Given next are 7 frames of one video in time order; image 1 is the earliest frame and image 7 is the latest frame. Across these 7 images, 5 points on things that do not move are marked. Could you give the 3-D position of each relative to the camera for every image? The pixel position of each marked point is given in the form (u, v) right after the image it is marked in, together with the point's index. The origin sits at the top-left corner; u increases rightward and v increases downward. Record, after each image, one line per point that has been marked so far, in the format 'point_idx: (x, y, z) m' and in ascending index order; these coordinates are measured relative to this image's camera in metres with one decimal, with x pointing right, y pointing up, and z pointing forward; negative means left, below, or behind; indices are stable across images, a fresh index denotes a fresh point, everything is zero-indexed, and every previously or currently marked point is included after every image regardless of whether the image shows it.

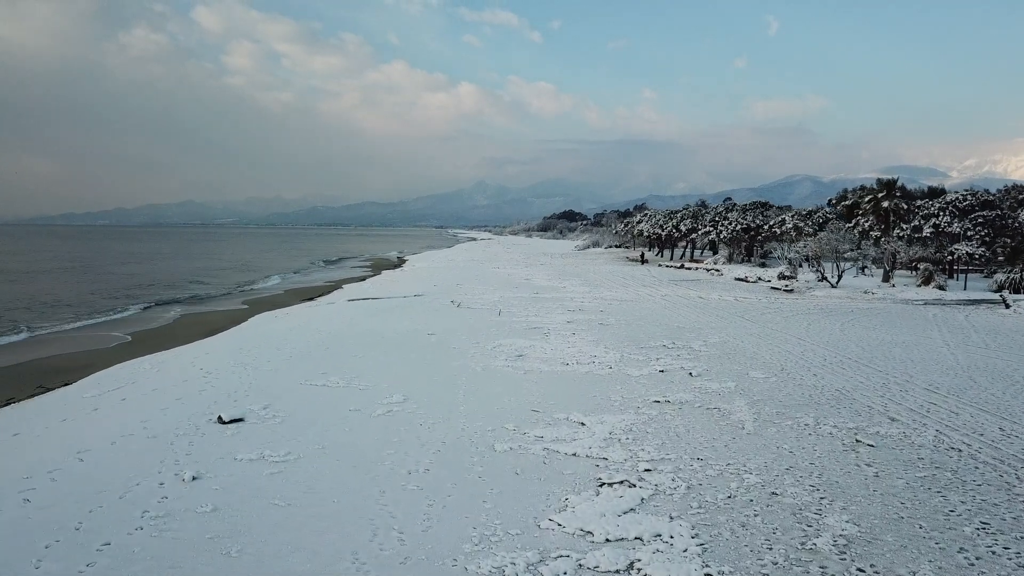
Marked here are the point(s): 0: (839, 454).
0: (+2.9, -1.5, +7.7) m
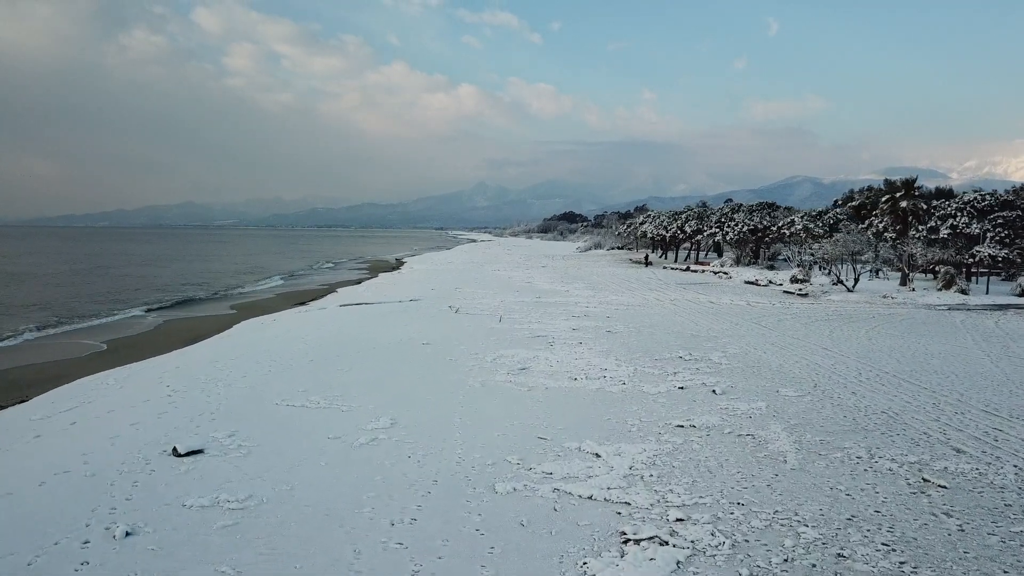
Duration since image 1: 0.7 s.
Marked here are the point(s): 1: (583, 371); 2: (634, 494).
0: (+2.9, -1.6, +6.4) m
1: (+1.0, -1.2, +12.6) m
2: (+1.0, -1.6, +6.8) m
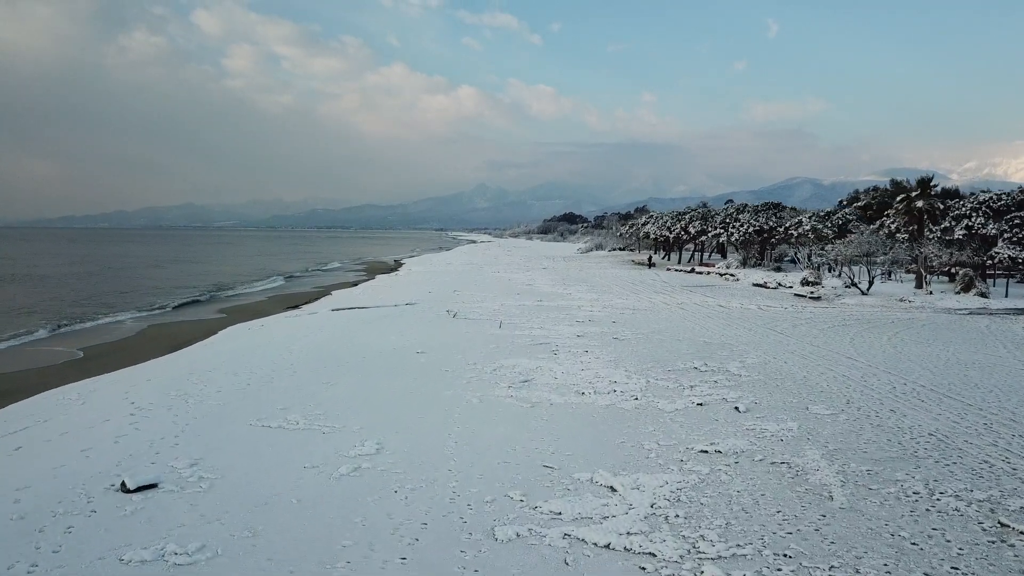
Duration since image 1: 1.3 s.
0: (+3.0, -1.6, +5.4) m
1: (+1.1, -1.3, +11.5) m
2: (+1.0, -1.7, +5.7) m
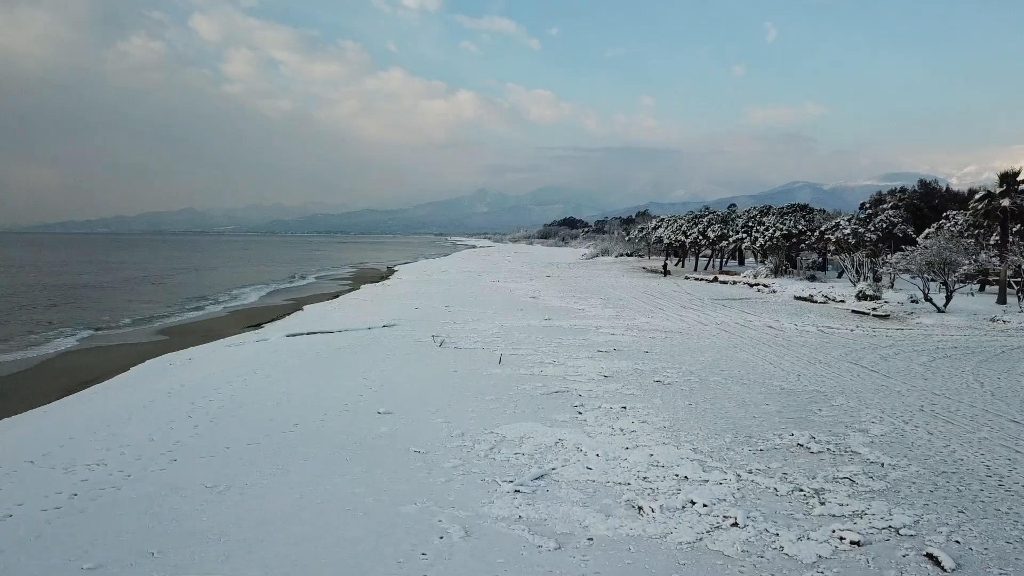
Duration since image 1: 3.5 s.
0: (+3.0, -1.9, +0.9) m
1: (+1.1, -1.6, +7.1) m
2: (+1.1, -2.0, +1.3) m
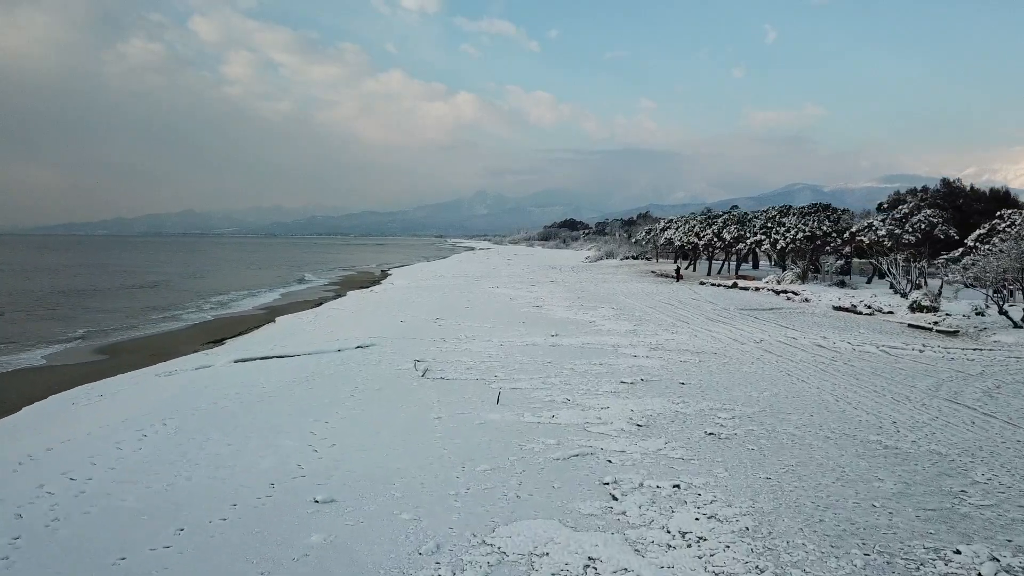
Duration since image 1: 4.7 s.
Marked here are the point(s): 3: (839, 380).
0: (+3.1, -2.1, -2.3) m
1: (+1.1, -1.8, +3.8) m
2: (+1.1, -2.2, -2.0) m
3: (+4.9, -1.4, +12.9) m
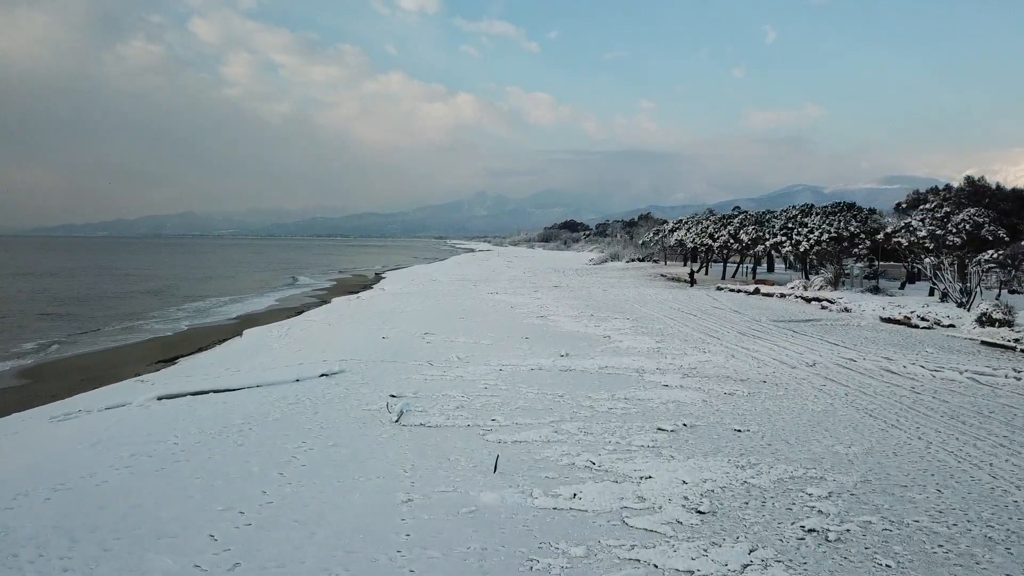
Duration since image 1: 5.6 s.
0: (+3.1, -2.3, -5.3) m
1: (+1.2, -2.0, +0.8) m
2: (+1.1, -2.4, -5.0) m
3: (+4.9, -1.6, +9.9) m
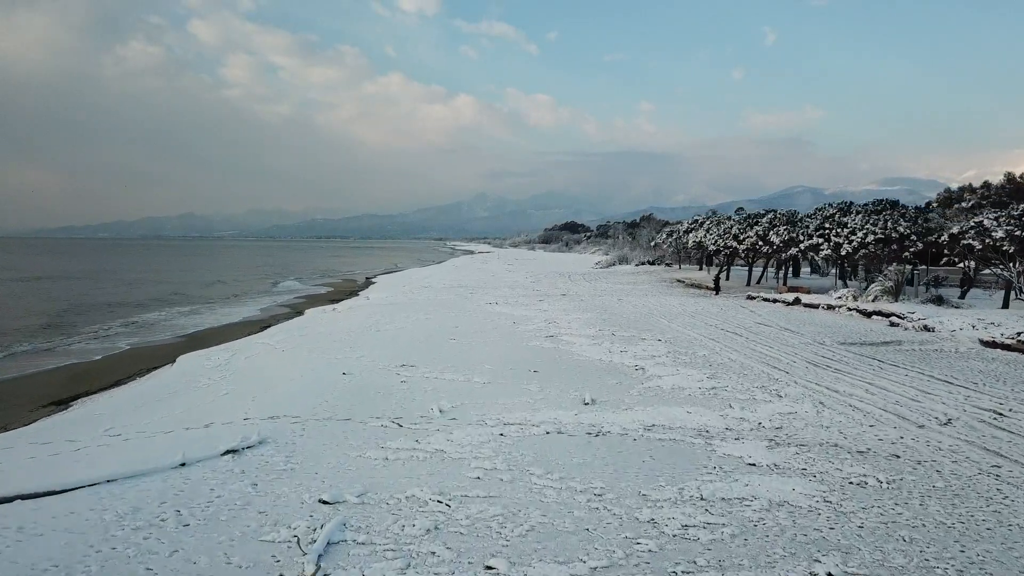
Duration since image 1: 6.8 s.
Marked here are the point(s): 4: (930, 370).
0: (+3.2, -2.6, -9.7) m
1: (+1.2, -2.3, -3.5) m
2: (+1.2, -2.6, -9.3) m
3: (+5.0, -1.8, +5.6) m
4: (+6.7, -1.3, +13.9) m
